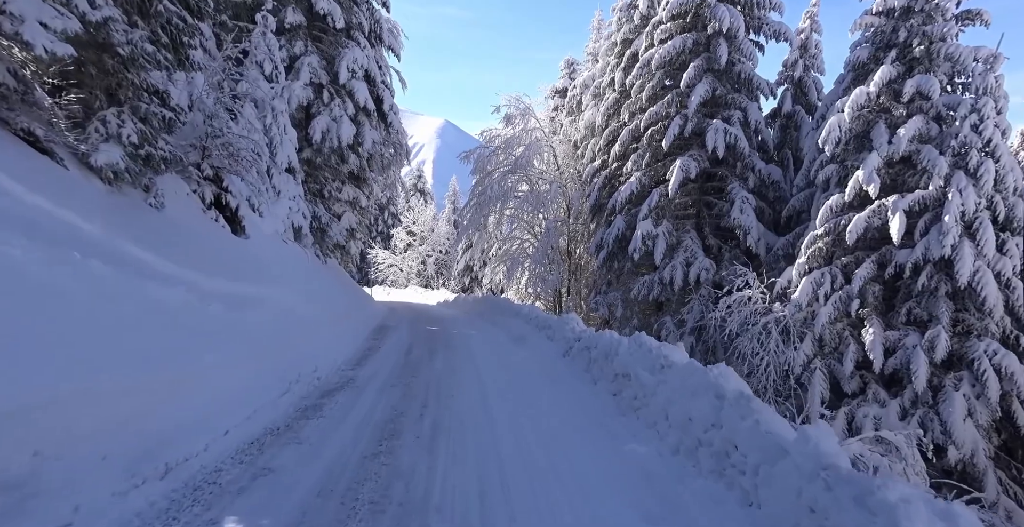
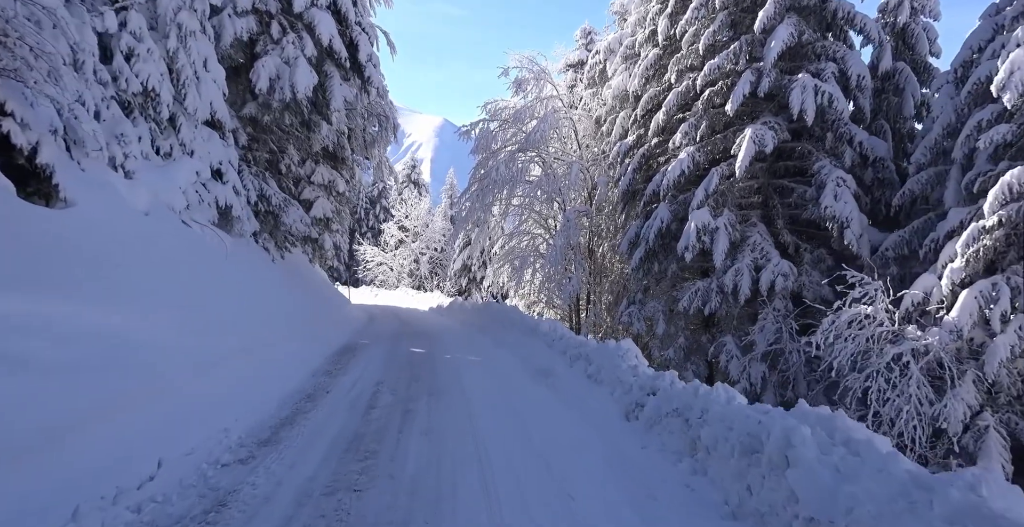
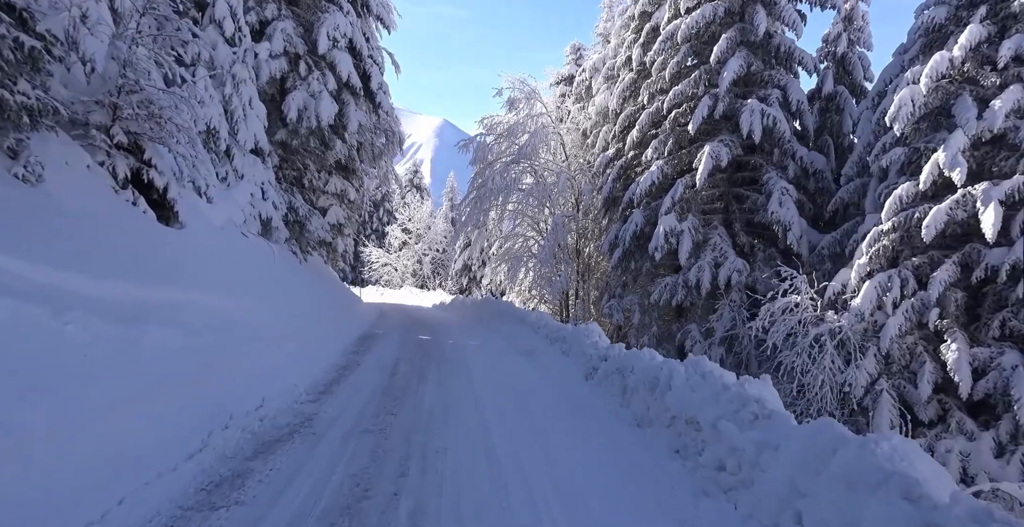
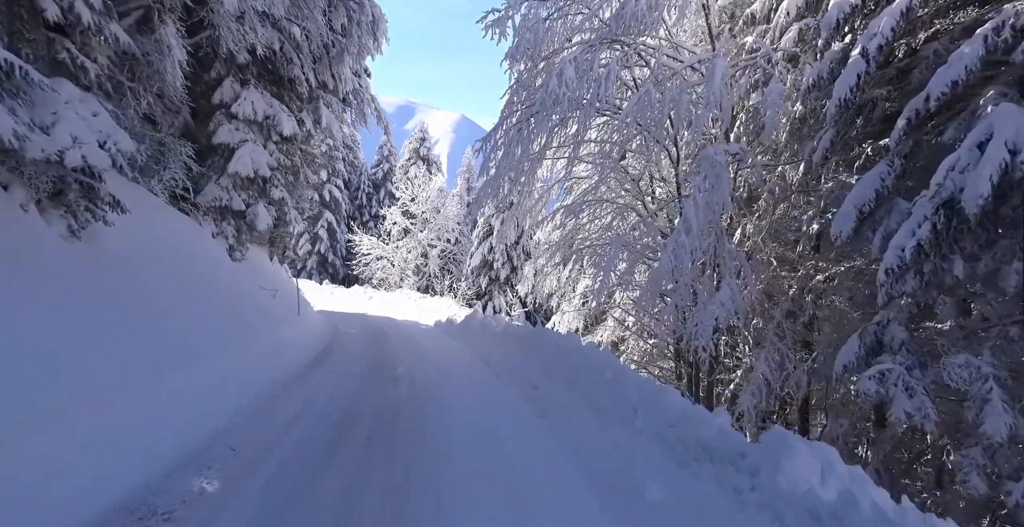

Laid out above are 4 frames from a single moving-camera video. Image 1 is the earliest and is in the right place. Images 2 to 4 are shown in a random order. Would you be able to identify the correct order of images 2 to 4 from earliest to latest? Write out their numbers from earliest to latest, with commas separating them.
3, 2, 4
